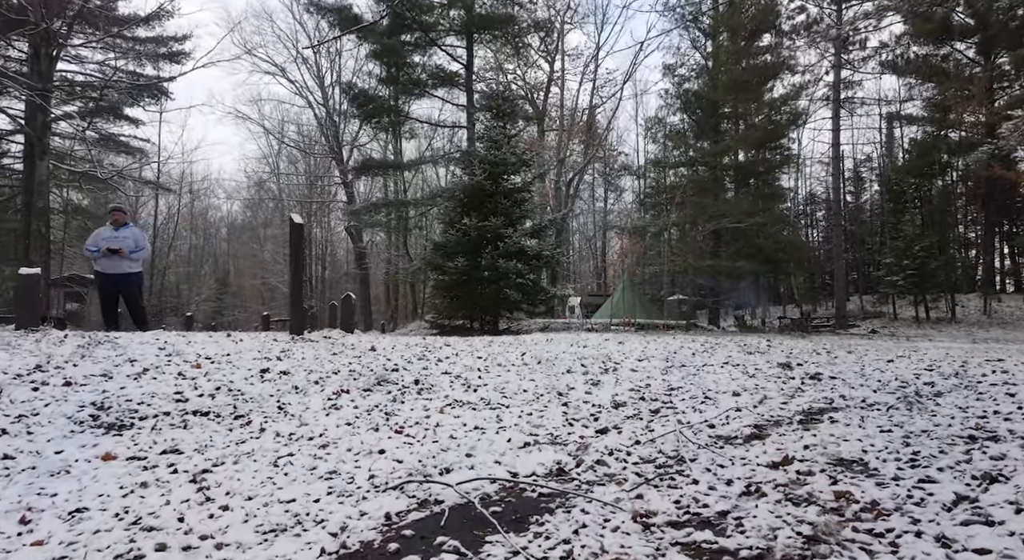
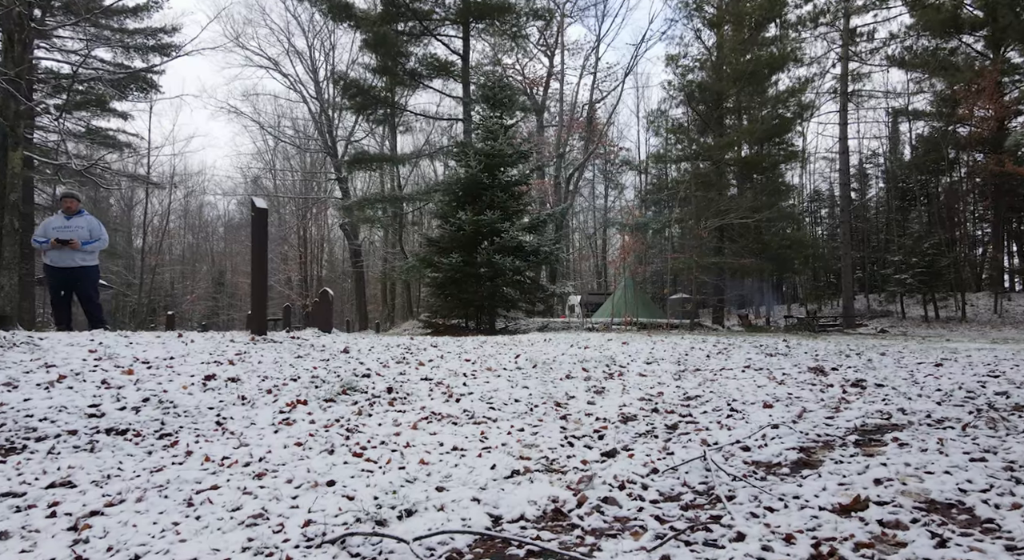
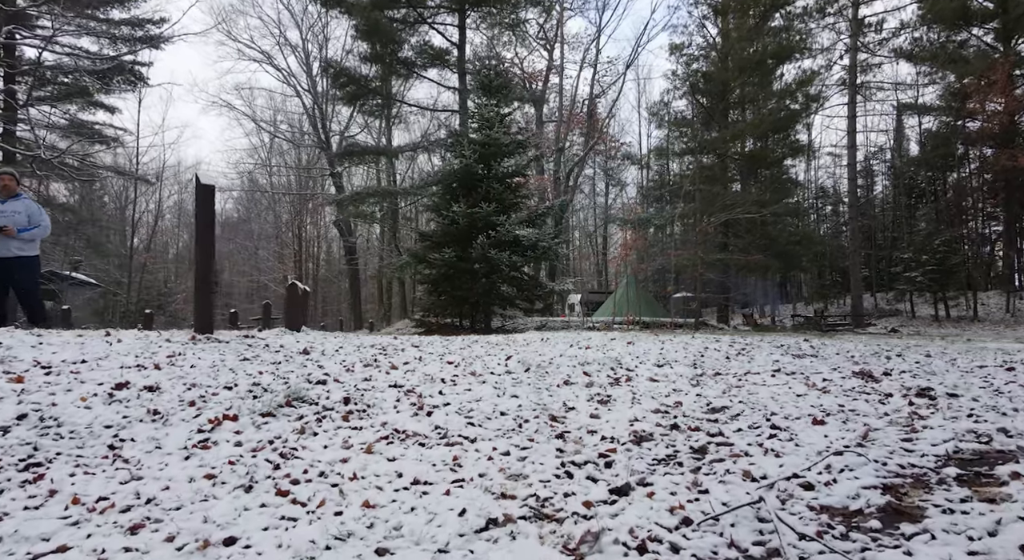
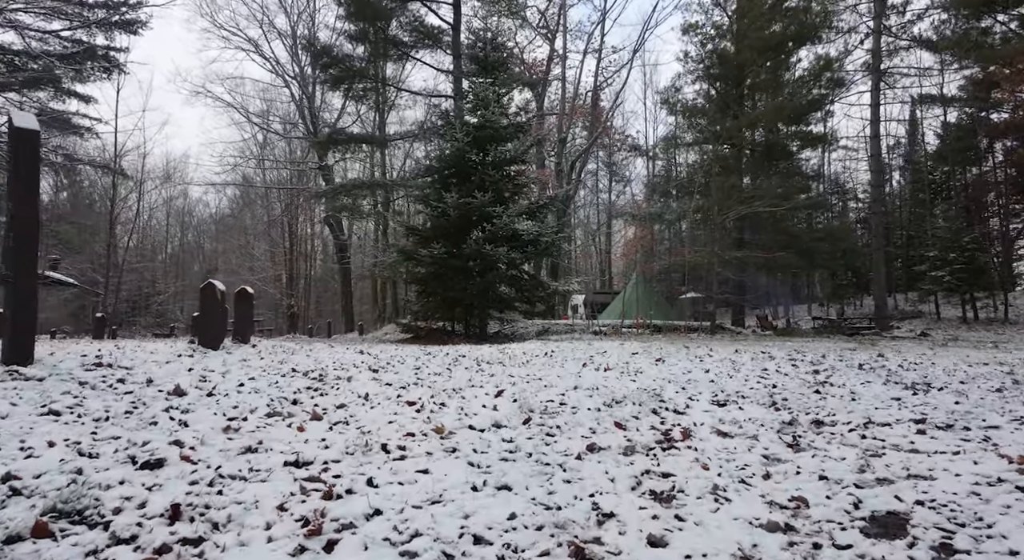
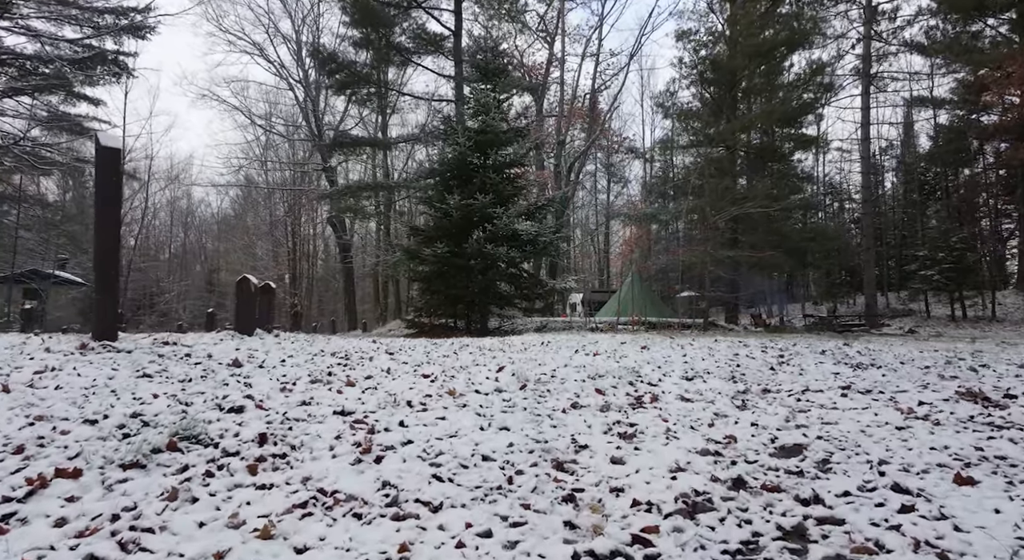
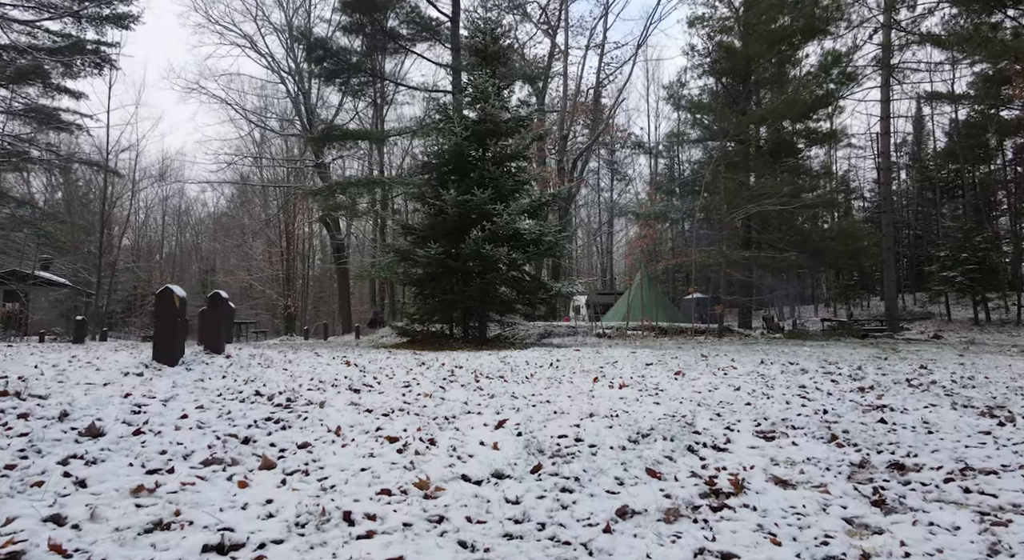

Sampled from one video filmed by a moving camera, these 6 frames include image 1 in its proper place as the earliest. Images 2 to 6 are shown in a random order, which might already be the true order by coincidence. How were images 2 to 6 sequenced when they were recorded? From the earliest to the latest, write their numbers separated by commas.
2, 3, 5, 4, 6
